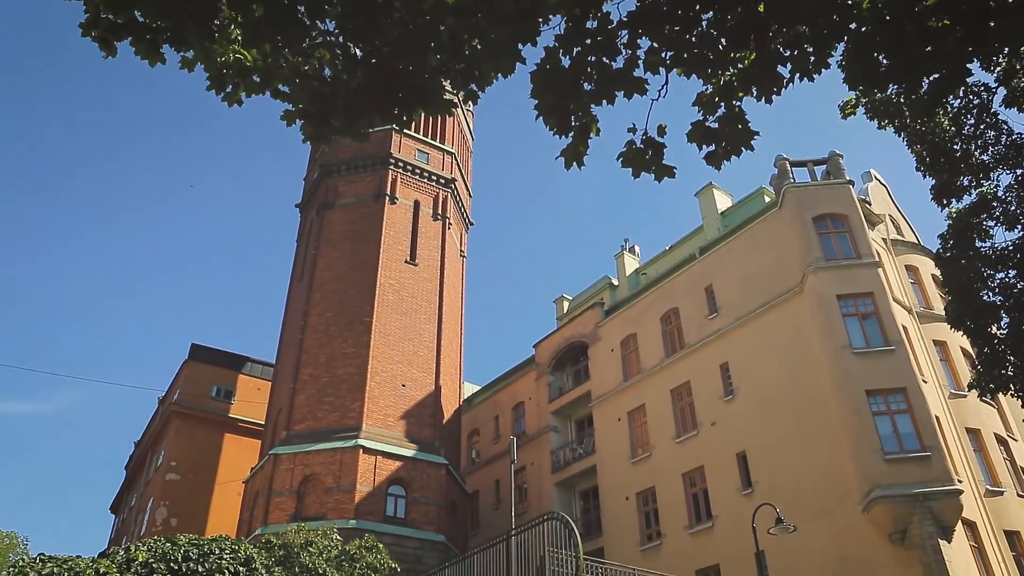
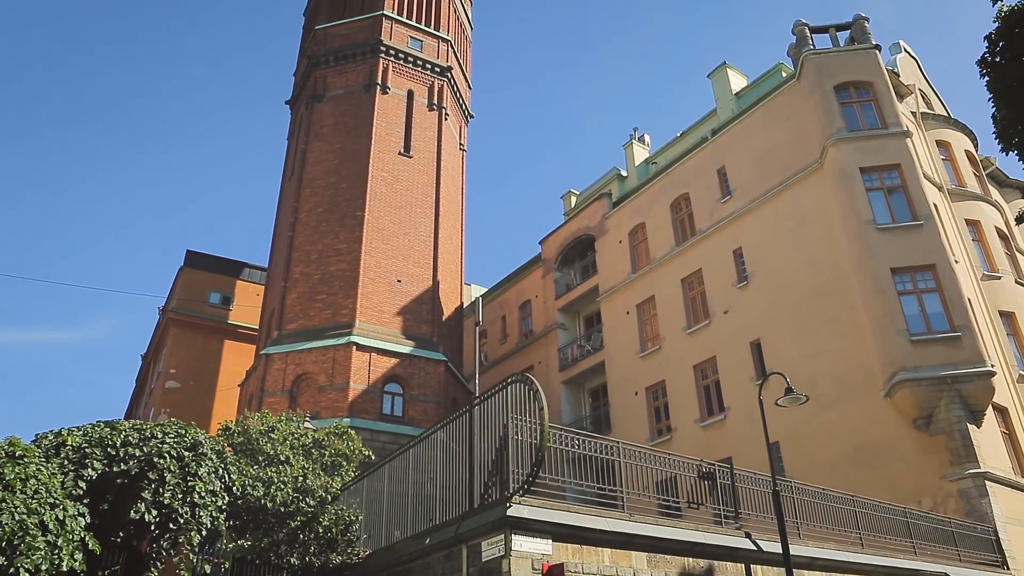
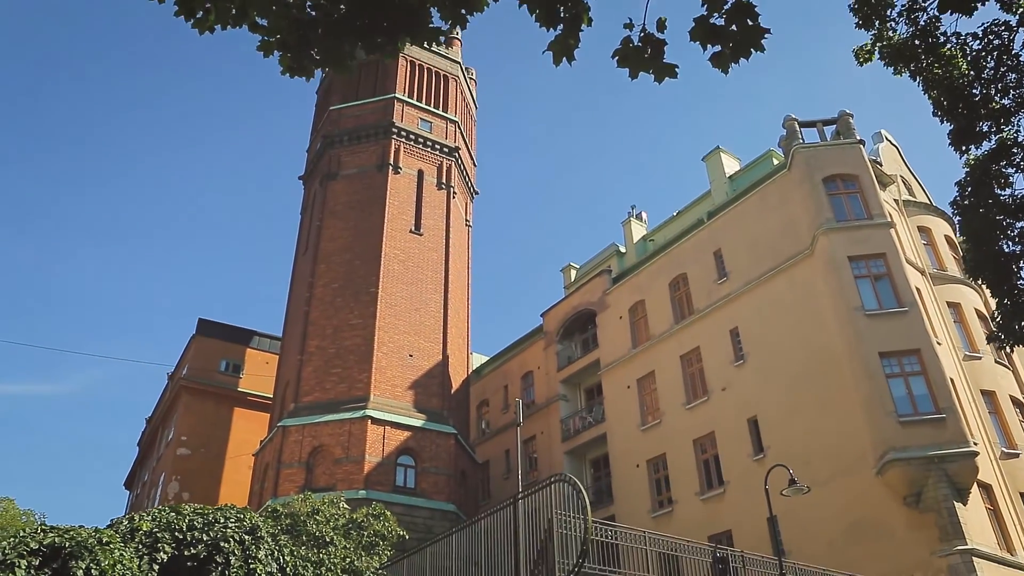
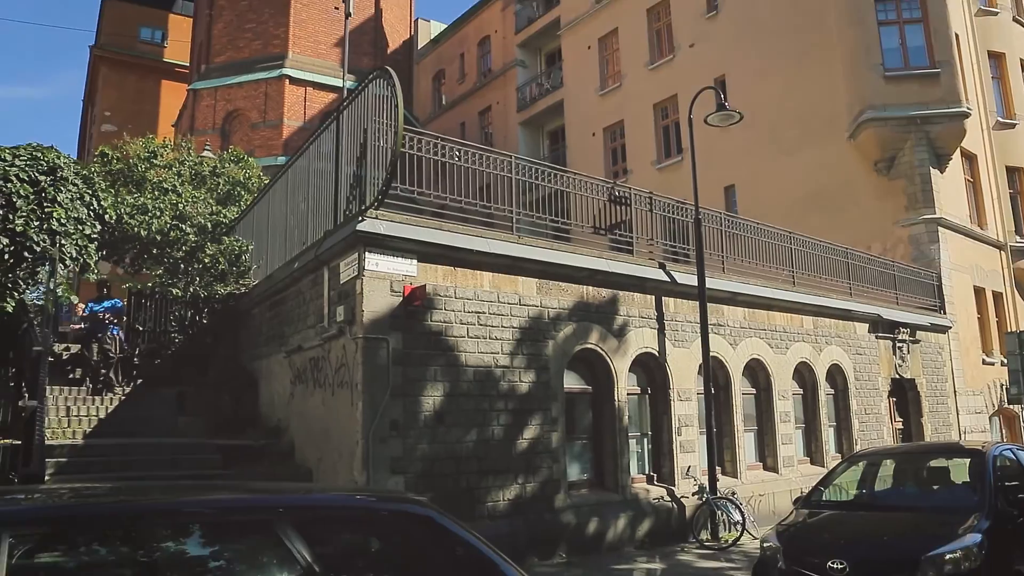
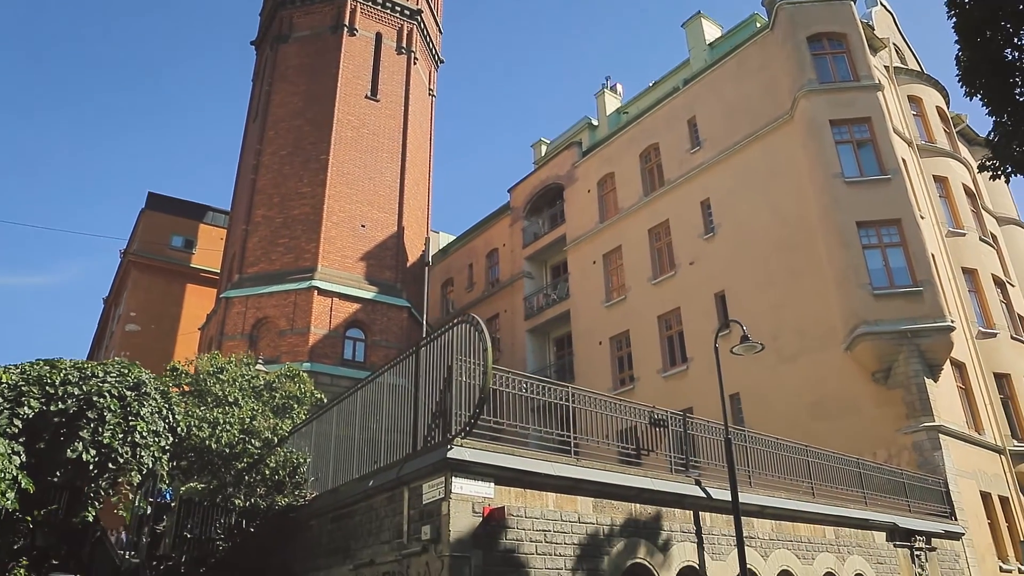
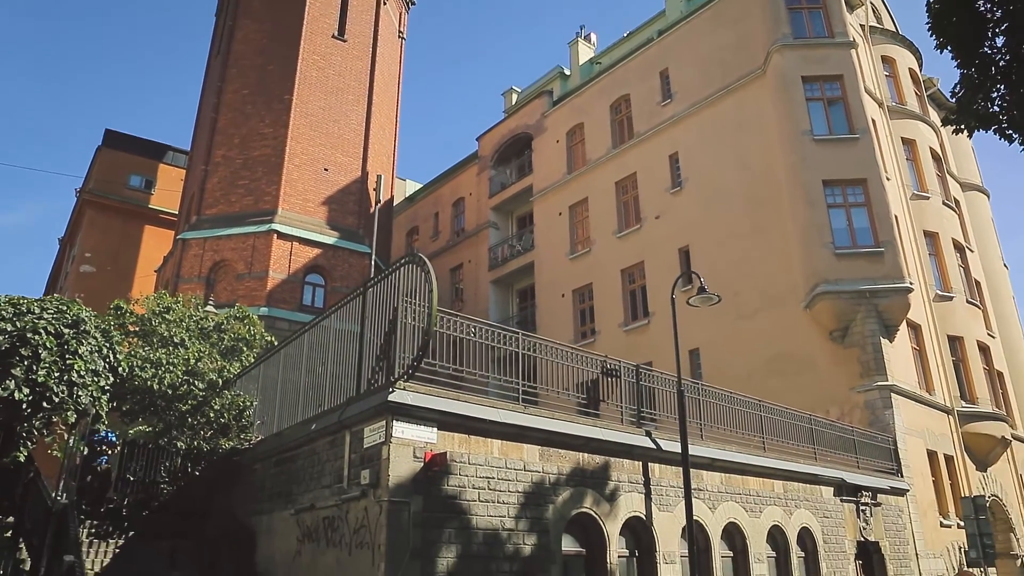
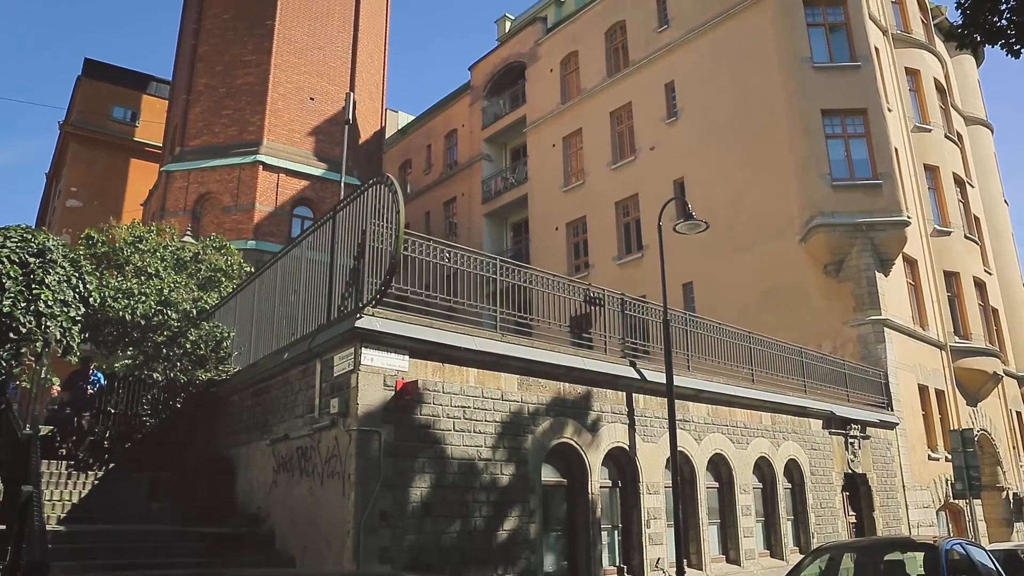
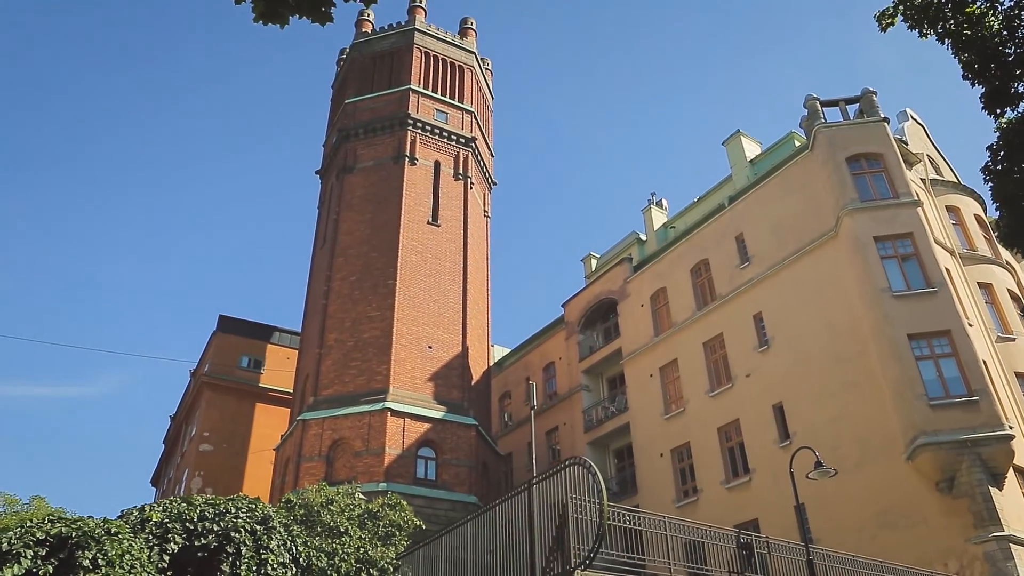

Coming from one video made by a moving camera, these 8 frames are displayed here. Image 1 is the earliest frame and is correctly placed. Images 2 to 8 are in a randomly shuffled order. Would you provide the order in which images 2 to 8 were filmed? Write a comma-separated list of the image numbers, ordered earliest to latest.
3, 8, 2, 5, 6, 7, 4
